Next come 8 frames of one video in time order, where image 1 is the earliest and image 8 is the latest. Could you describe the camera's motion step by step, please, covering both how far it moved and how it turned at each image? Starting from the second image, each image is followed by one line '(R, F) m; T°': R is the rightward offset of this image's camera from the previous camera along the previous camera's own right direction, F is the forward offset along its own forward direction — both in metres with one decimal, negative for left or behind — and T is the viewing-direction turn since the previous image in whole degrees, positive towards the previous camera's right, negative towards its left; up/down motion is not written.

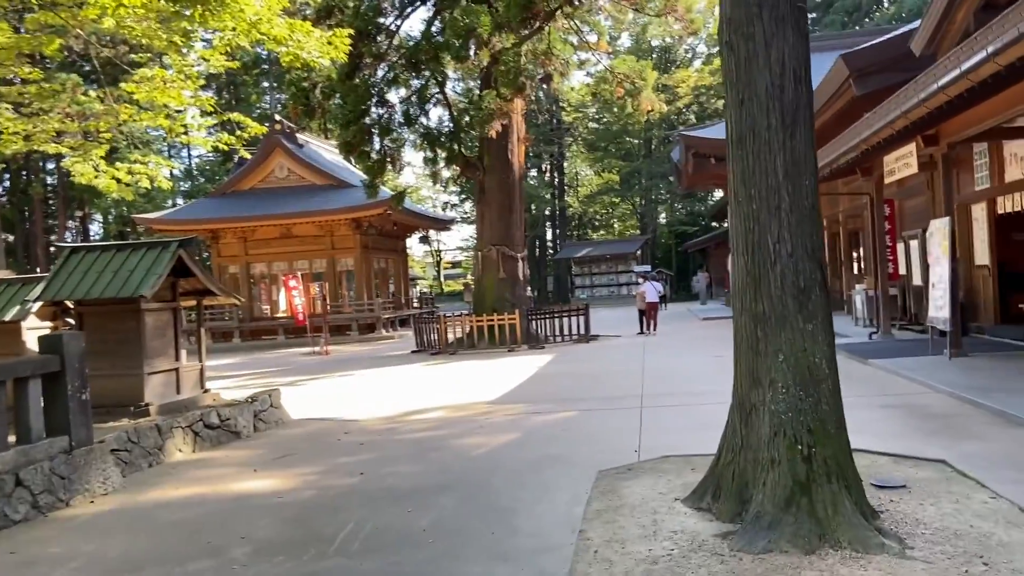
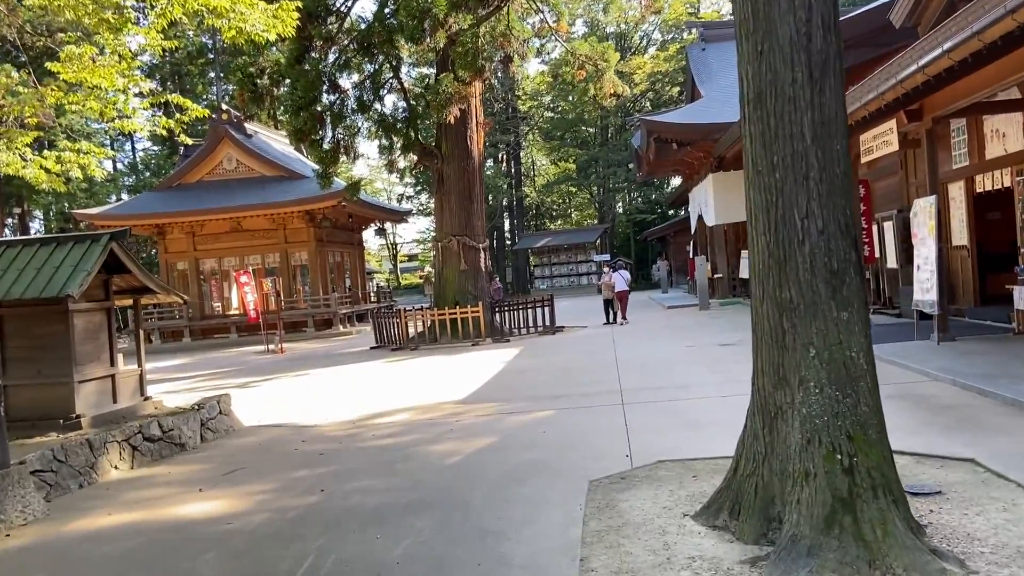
(-0.1, +0.5) m; +3°
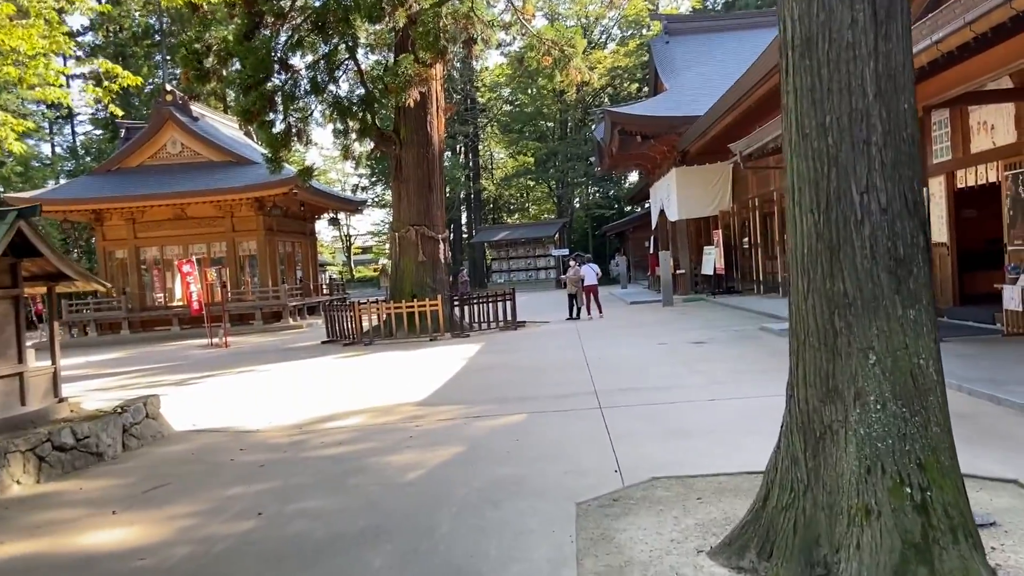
(-0.1, +0.6) m; +3°
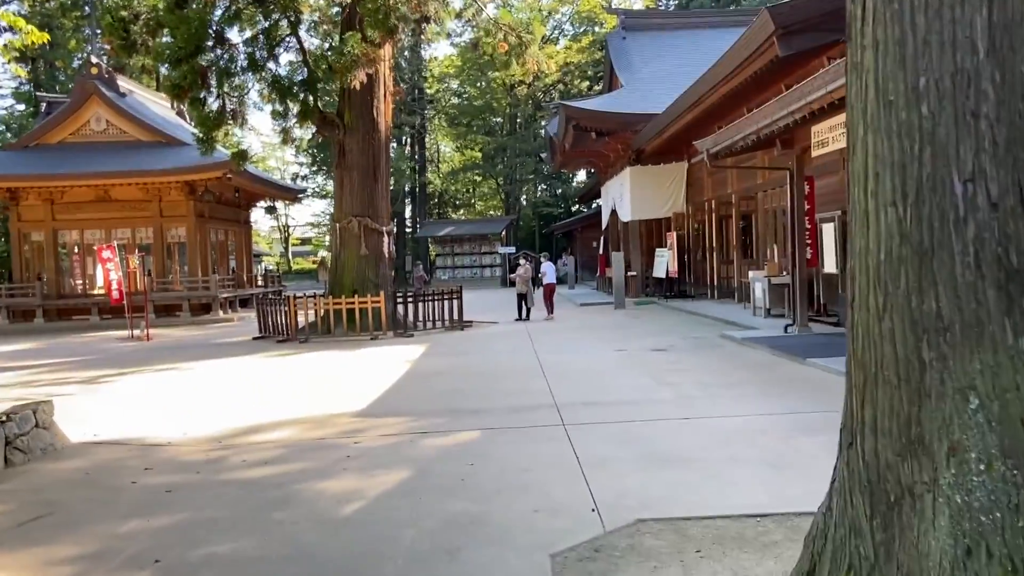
(-0.1, +0.6) m; +4°
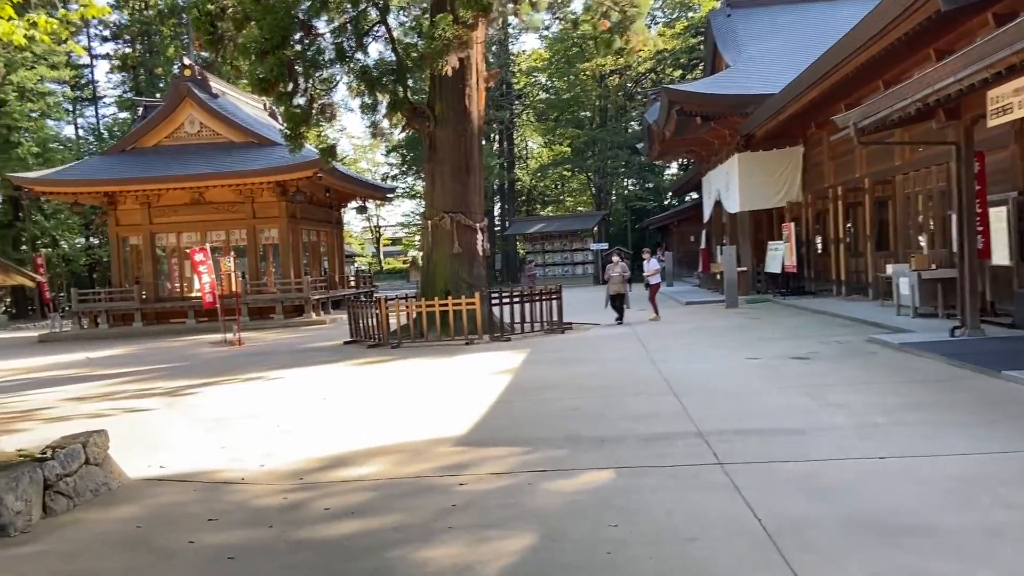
(-0.3, +1.0) m; -6°
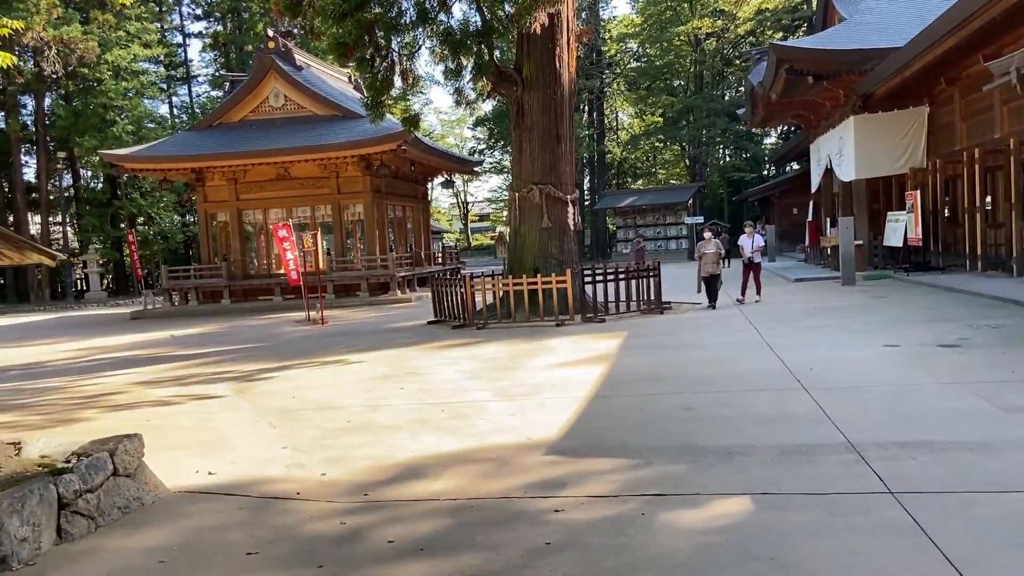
(-0.1, +0.8) m; -6°
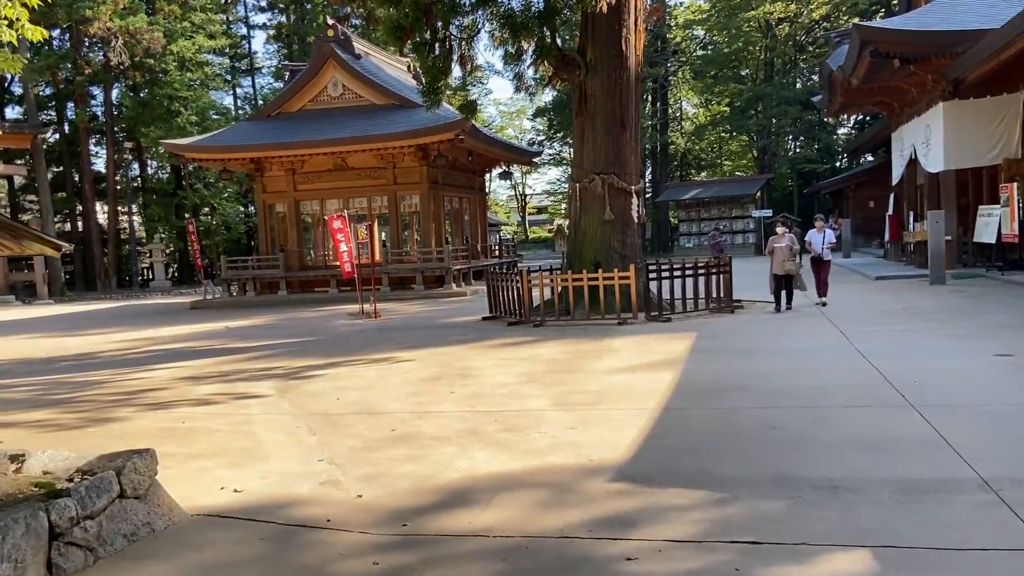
(0.0, +0.5) m; -4°
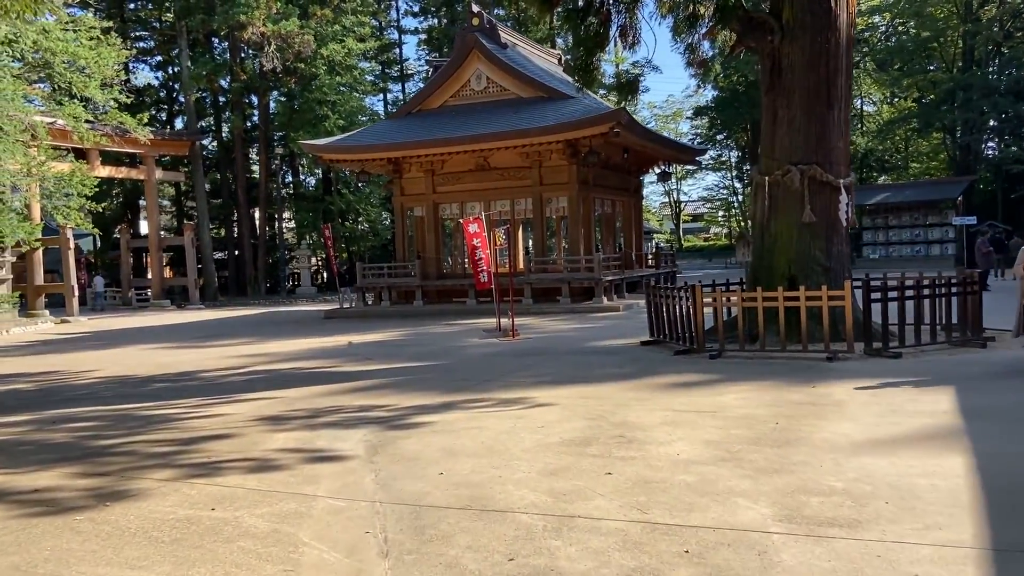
(-0.2, +2.0) m; -10°
